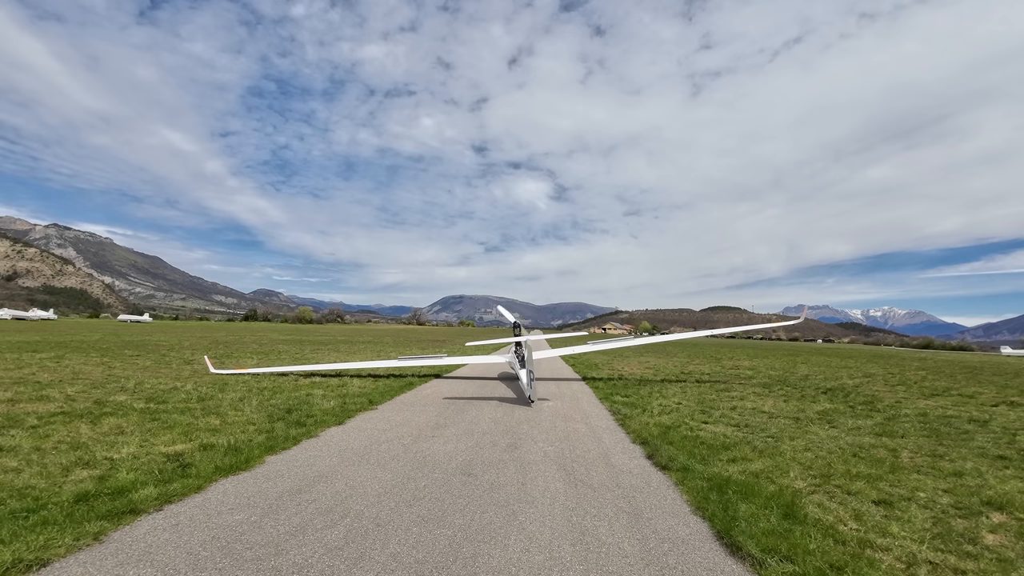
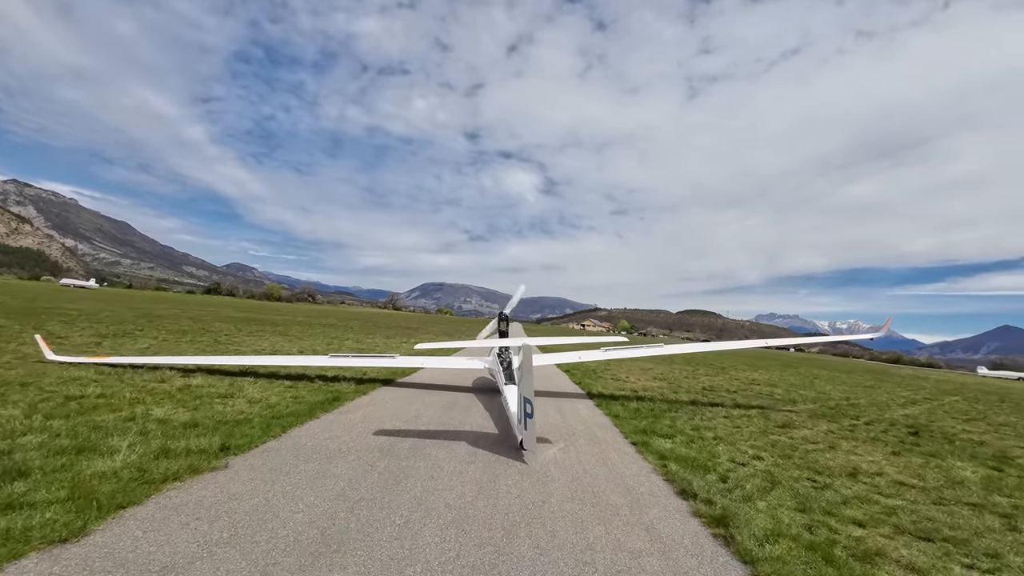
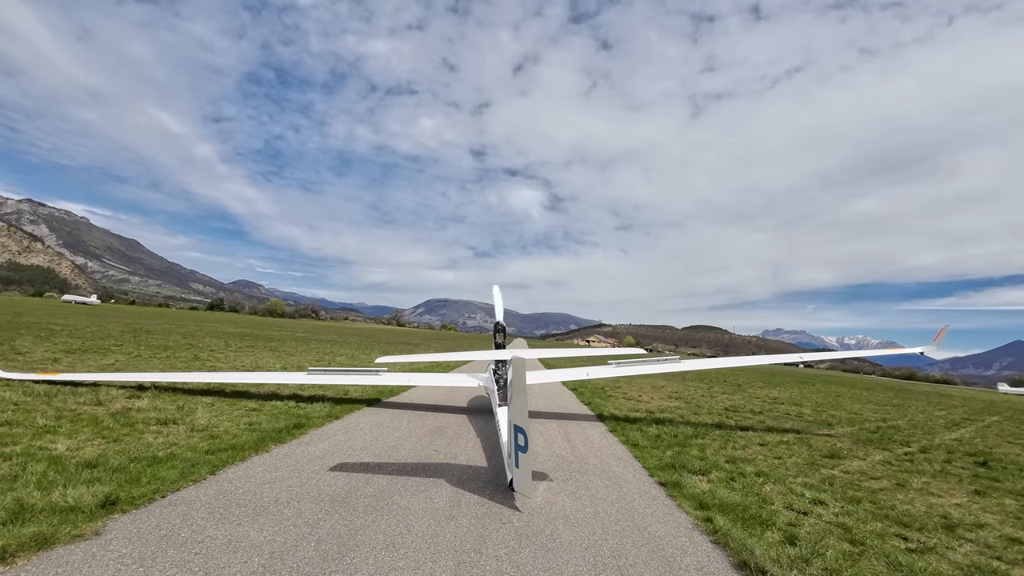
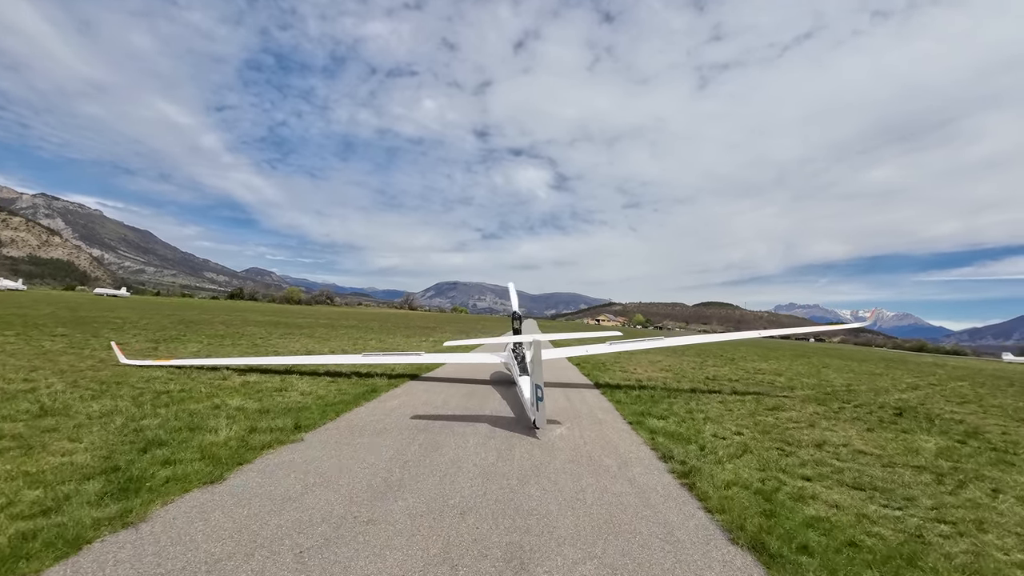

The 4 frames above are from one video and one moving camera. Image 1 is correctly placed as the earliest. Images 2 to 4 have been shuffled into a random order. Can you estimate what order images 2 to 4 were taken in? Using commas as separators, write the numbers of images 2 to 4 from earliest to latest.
4, 2, 3
